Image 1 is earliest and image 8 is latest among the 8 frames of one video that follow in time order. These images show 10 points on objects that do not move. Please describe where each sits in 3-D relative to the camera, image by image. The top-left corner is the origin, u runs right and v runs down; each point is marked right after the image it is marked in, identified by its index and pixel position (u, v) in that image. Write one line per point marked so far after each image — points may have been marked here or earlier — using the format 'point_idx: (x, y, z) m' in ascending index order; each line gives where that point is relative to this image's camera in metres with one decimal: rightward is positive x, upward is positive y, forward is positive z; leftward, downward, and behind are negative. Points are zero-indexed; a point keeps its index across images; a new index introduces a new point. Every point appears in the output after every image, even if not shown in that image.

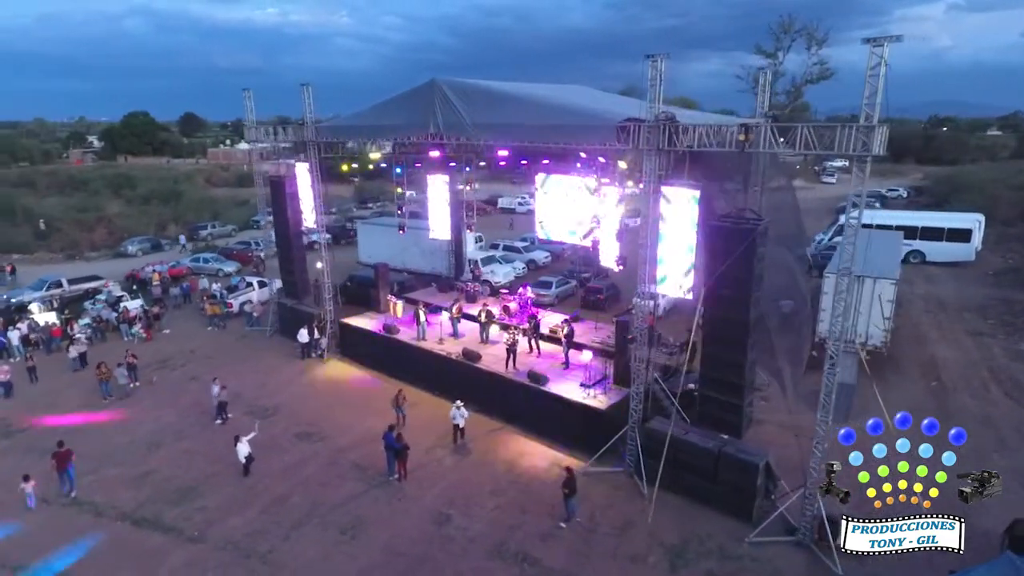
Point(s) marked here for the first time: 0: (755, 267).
0: (+4.3, +0.5, +11.5) m
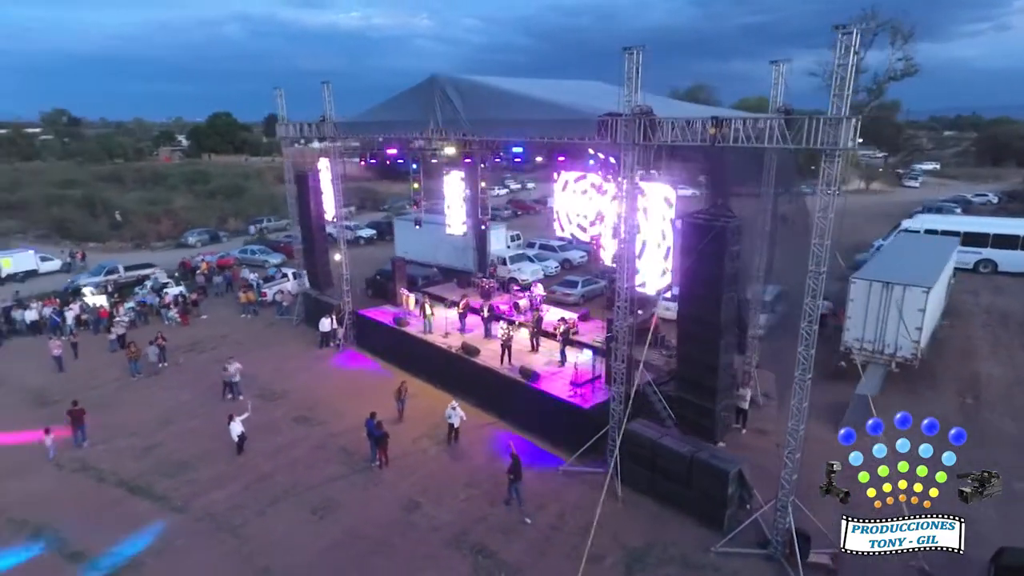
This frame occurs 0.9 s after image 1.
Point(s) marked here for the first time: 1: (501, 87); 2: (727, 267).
0: (+3.7, +0.4, +11.2) m
1: (-0.5, +5.0, +15.9) m
2: (+3.8, +0.4, +11.3) m
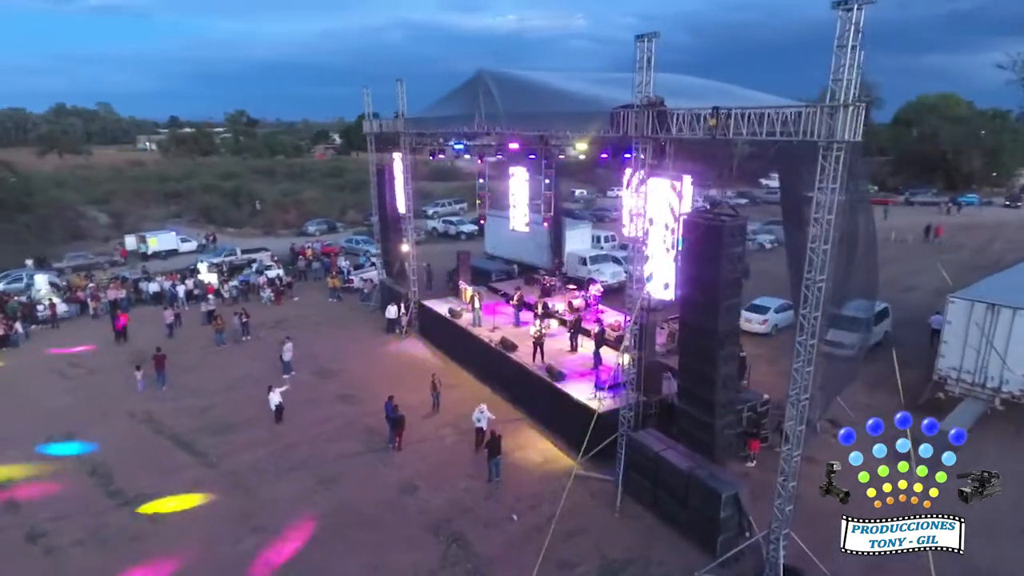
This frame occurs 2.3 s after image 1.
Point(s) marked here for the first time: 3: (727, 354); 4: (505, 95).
0: (+3.4, +0.4, +10.3) m
1: (+0.6, +5.1, +15.8) m
2: (+3.5, +0.3, +10.5) m
3: (+3.7, -1.1, +10.9) m
4: (-0.3, +5.1, +16.4) m
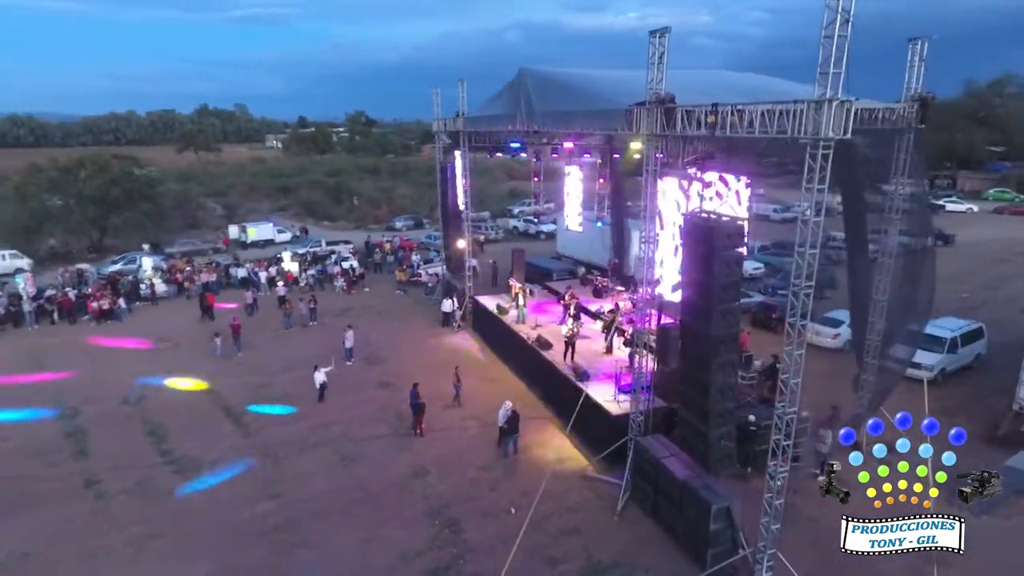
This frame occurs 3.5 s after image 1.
0: (+3.2, +0.3, +10.0) m
1: (+1.6, +5.1, +15.8) m
2: (+3.3, +0.2, +10.1) m
3: (+3.5, -1.2, +10.4) m
4: (+0.8, +5.1, +16.6) m
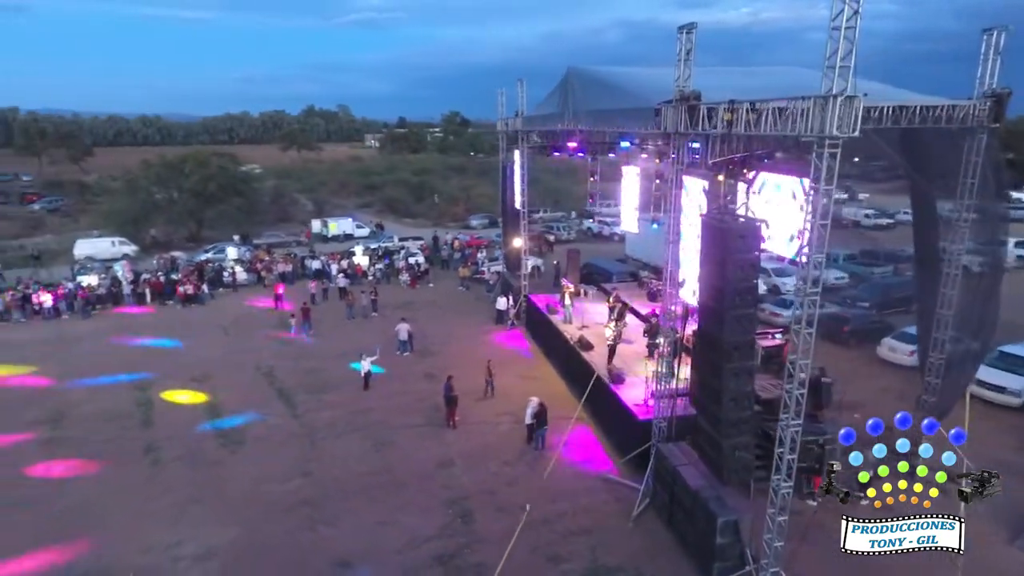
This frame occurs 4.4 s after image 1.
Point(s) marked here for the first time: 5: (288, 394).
0: (+3.3, +0.2, +9.6) m
1: (+2.7, +5.1, +15.6) m
2: (+3.4, +0.1, +9.7) m
3: (+3.6, -1.3, +10.0) m
4: (+2.0, +5.1, +16.5) m
5: (-6.1, -2.9, +17.0) m
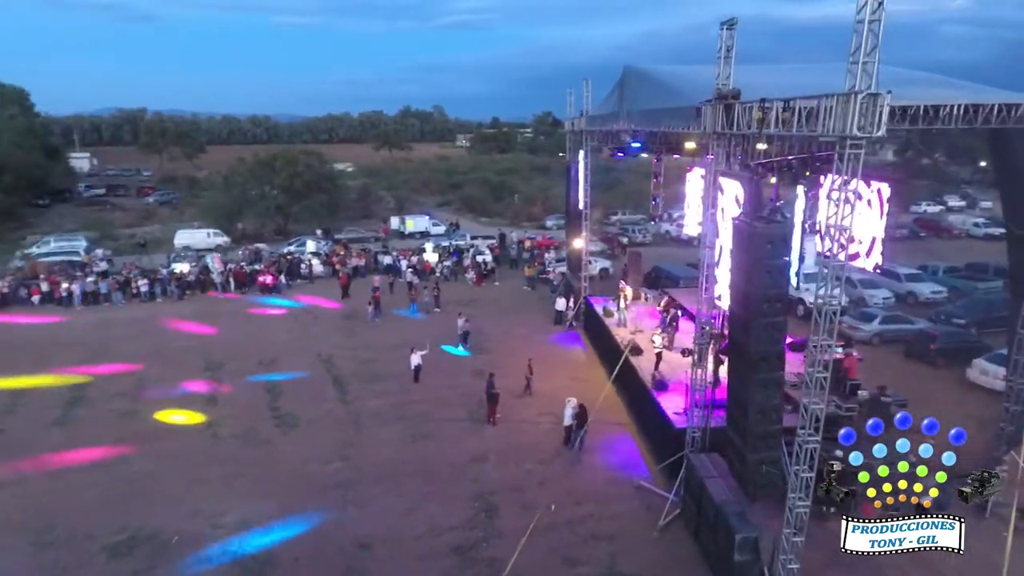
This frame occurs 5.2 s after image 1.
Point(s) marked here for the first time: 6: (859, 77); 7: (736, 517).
0: (+3.6, +0.1, +9.2) m
1: (+4.0, +5.0, +15.2) m
2: (+3.7, 0.0, +9.2) m
3: (+3.9, -1.4, +9.6) m
4: (+3.4, +5.0, +16.1) m
5: (-4.8, -2.7, +17.8) m
6: (+3.8, +2.3, +6.9) m
7: (+3.5, -3.6, +9.8) m
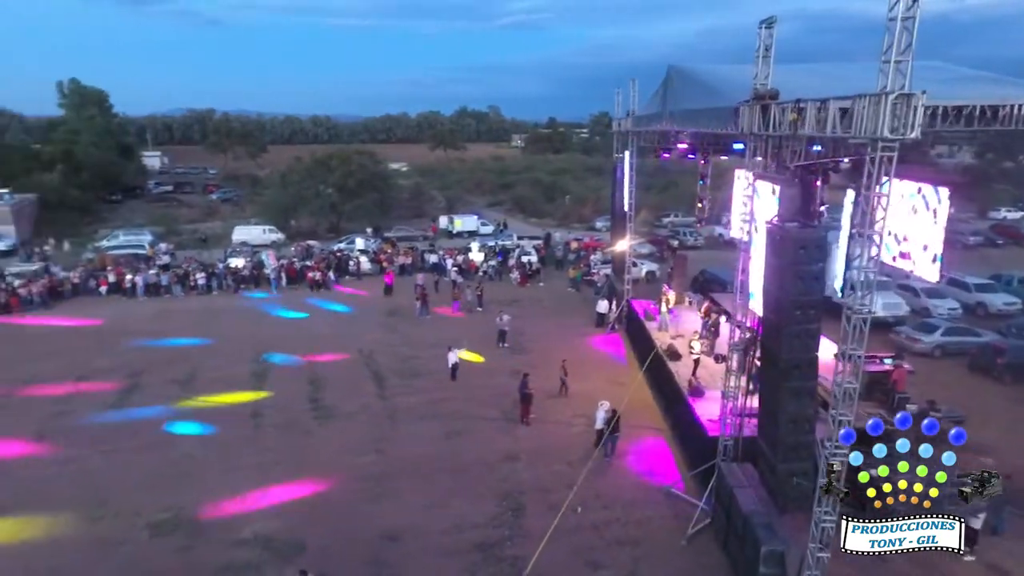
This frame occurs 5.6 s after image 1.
0: (+3.9, 0.0, +8.9) m
1: (+4.9, +4.9, +14.9) m
2: (+4.0, -0.1, +8.9) m
3: (+4.2, -1.5, +9.3) m
4: (+4.5, +4.9, +15.8) m
5: (-3.8, -2.6, +18.2) m
6: (+4.0, +2.2, +6.6) m
7: (+3.8, -3.7, +9.5) m
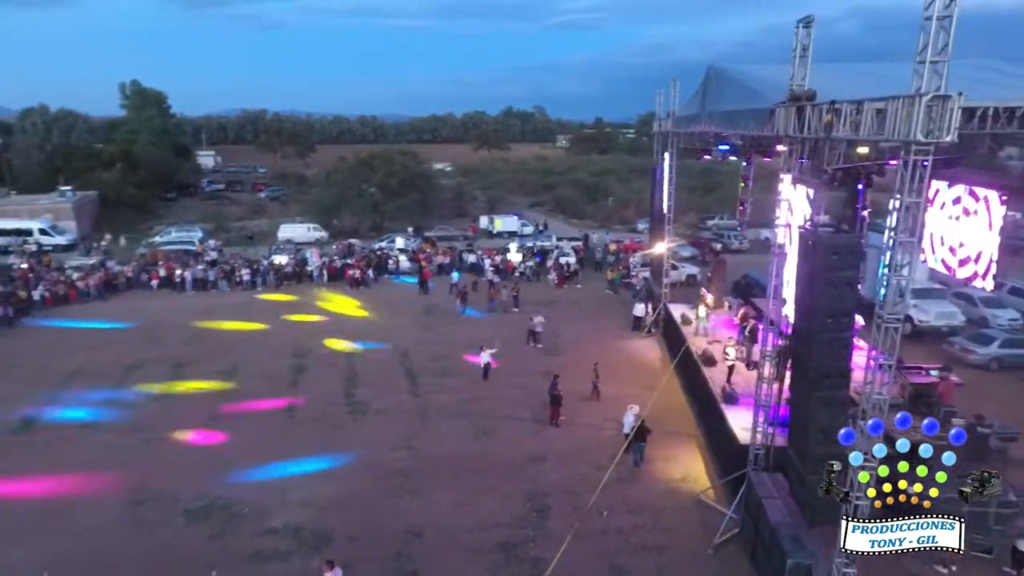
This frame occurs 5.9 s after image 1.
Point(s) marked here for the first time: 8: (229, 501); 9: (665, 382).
0: (+4.2, -0.1, +8.6) m
1: (+5.8, +4.8, +14.5) m
2: (+4.4, -0.2, +8.7) m
3: (+4.5, -1.6, +9.0) m
4: (+5.4, +4.8, +15.5) m
5: (-2.8, -2.6, +18.4) m
6: (+4.2, +2.1, +6.3) m
7: (+4.1, -3.8, +9.2) m
8: (-5.4, -4.1, +12.1) m
9: (+4.5, -2.8, +18.4) m
